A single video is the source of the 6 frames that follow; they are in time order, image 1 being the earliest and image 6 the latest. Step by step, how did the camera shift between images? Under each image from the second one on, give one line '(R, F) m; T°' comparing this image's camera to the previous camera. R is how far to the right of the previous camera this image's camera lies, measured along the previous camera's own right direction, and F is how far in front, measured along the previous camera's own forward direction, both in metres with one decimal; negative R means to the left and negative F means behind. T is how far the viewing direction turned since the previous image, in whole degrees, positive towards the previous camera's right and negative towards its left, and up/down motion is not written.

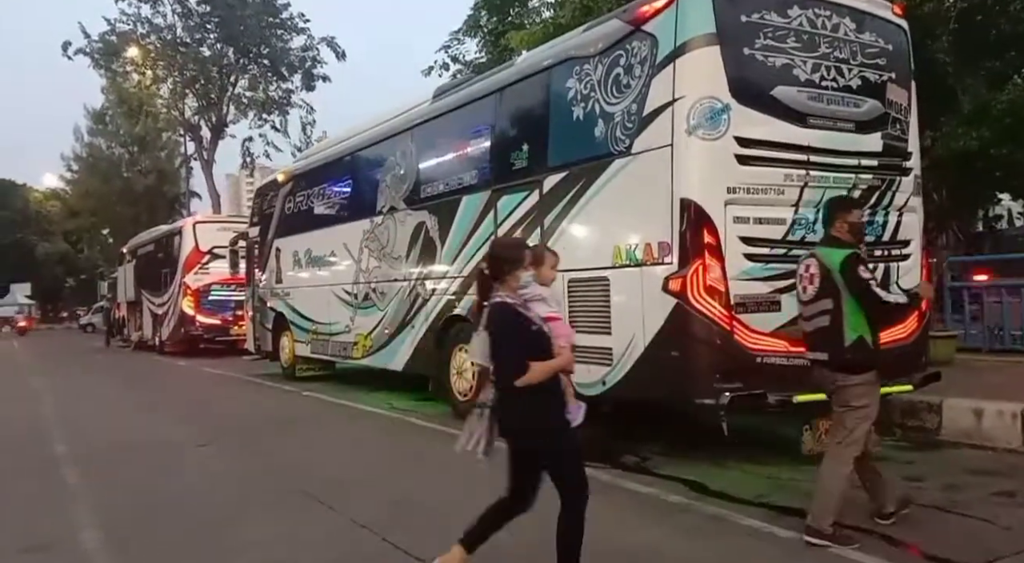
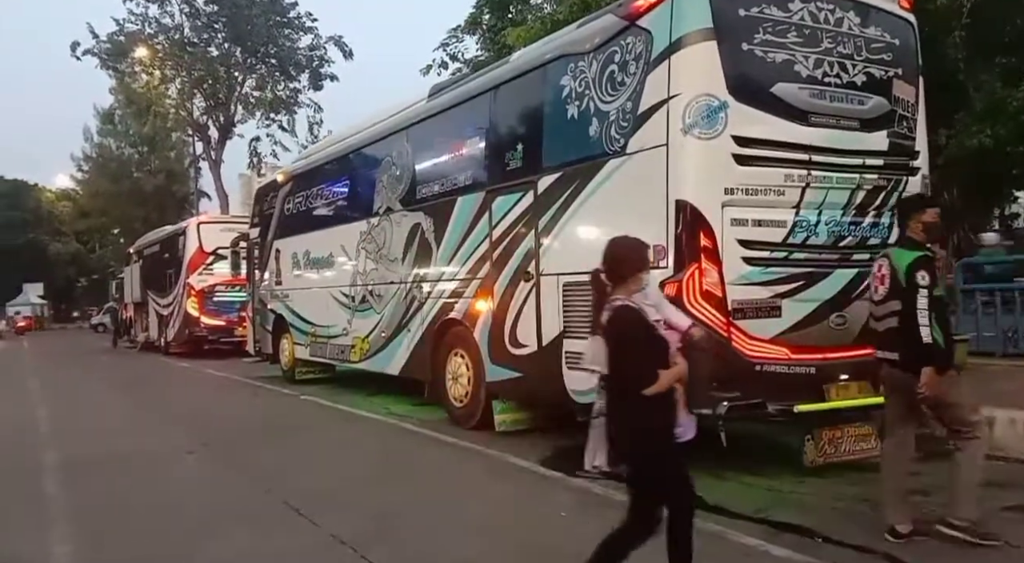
(+0.2, +0.2) m; -1°
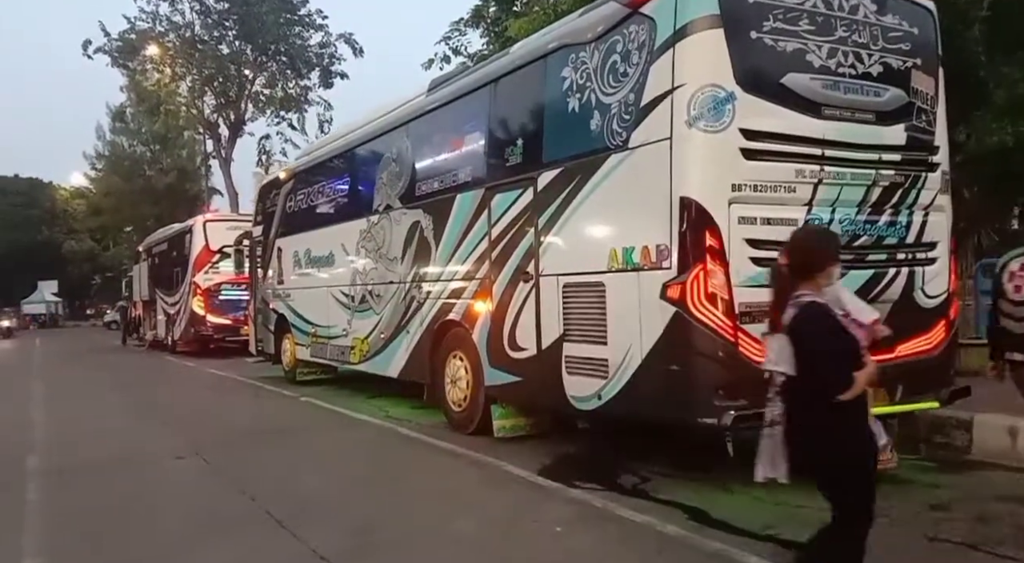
(+0.1, +0.3) m; -1°
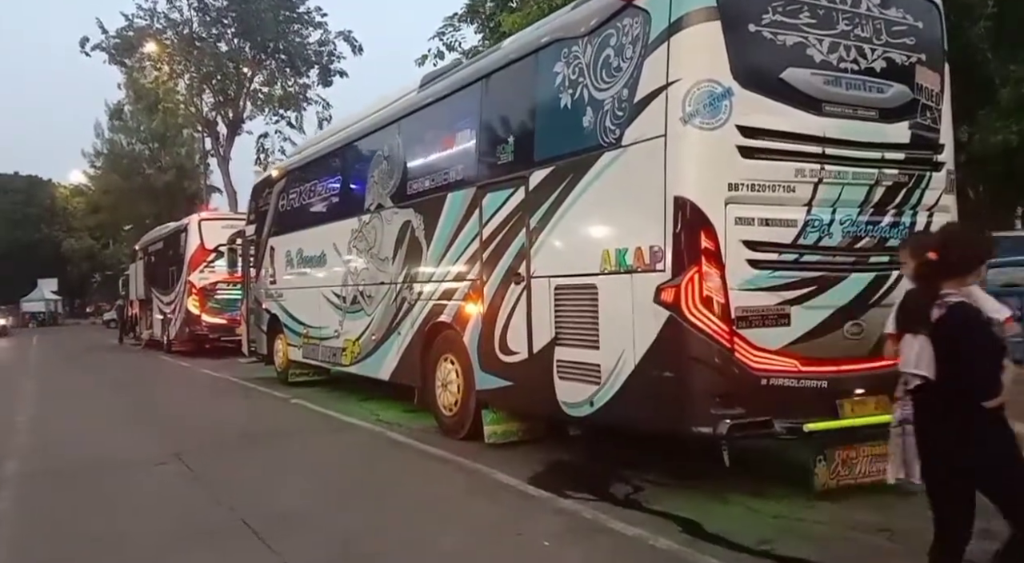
(+0.1, +0.2) m; 0°
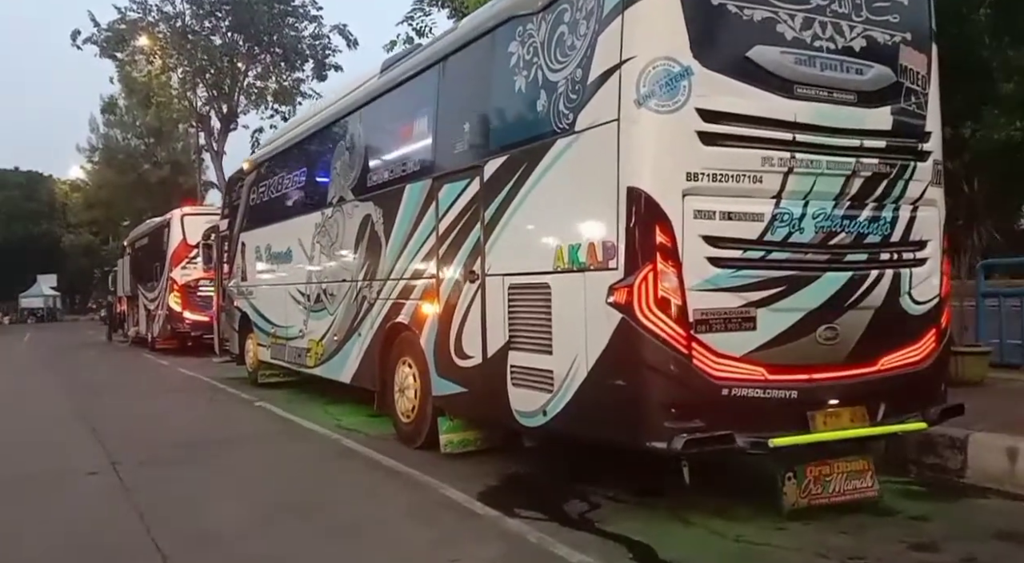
(+0.4, +0.5) m; 0°
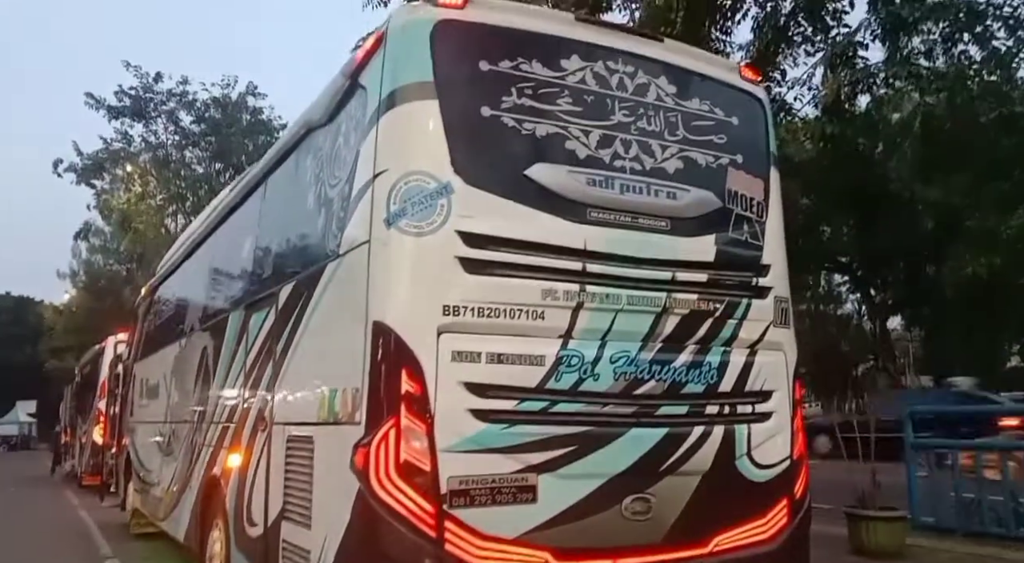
(+1.4, +0.8) m; 0°
